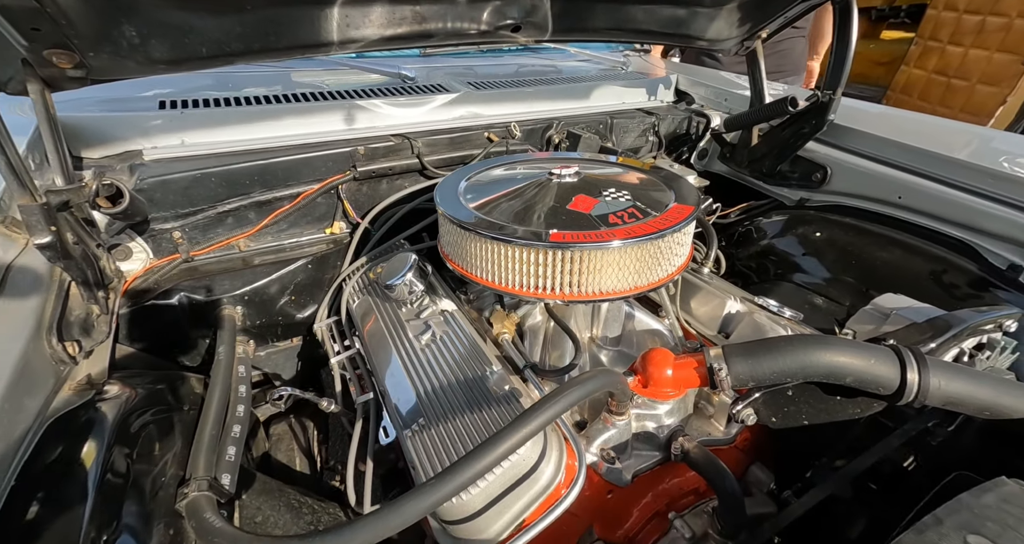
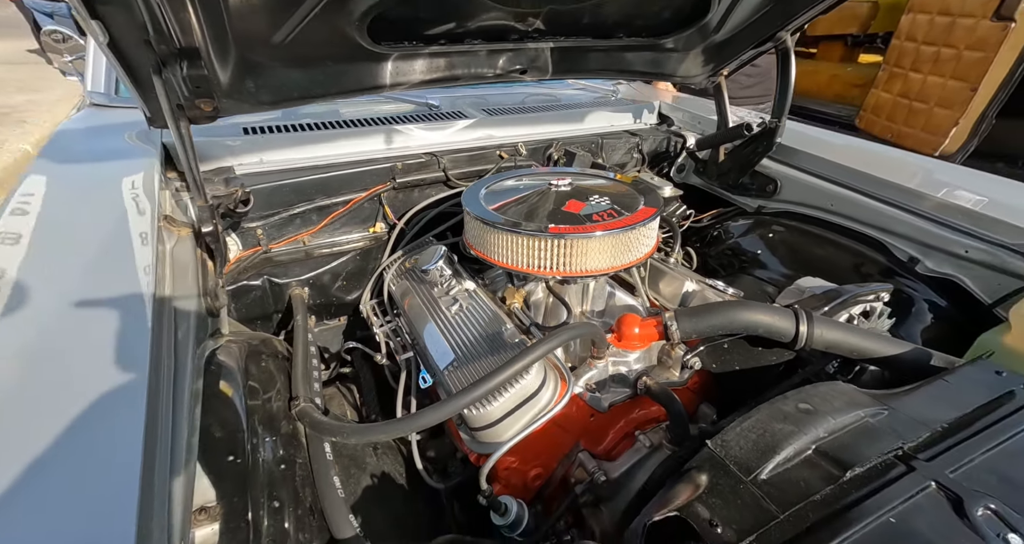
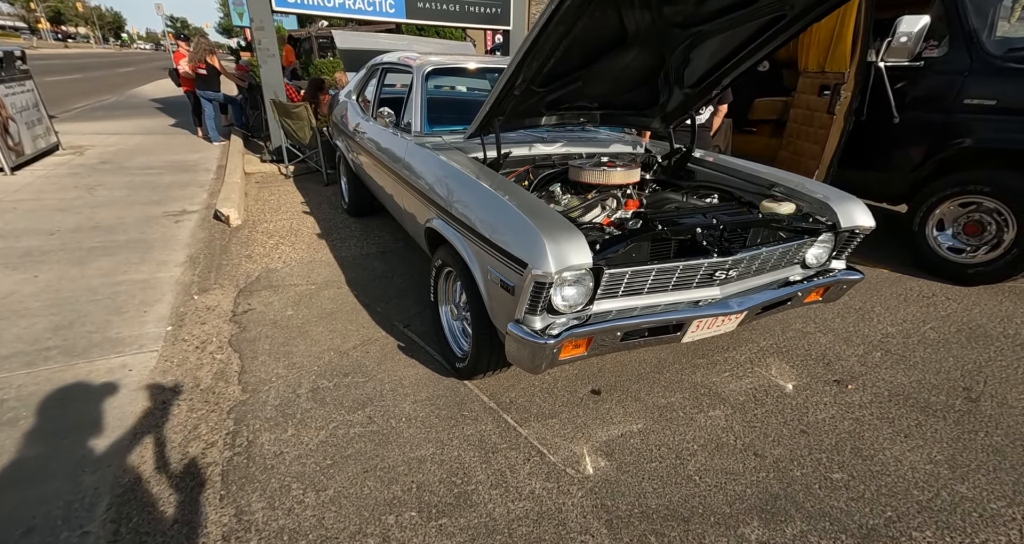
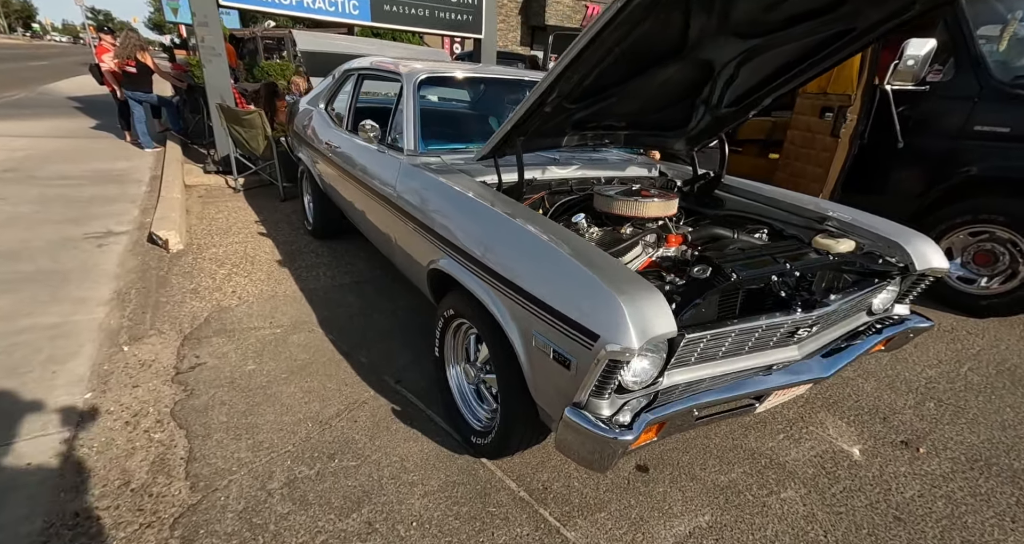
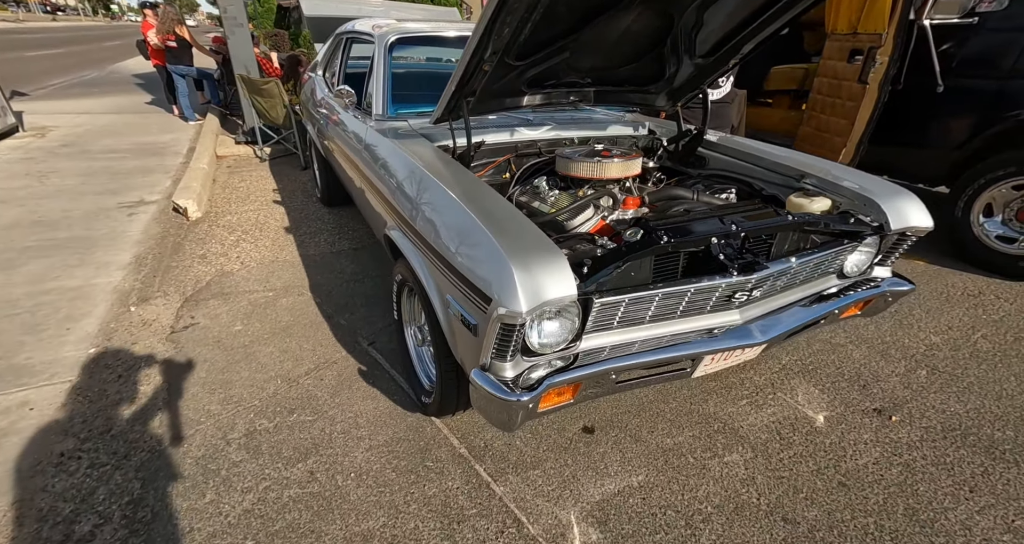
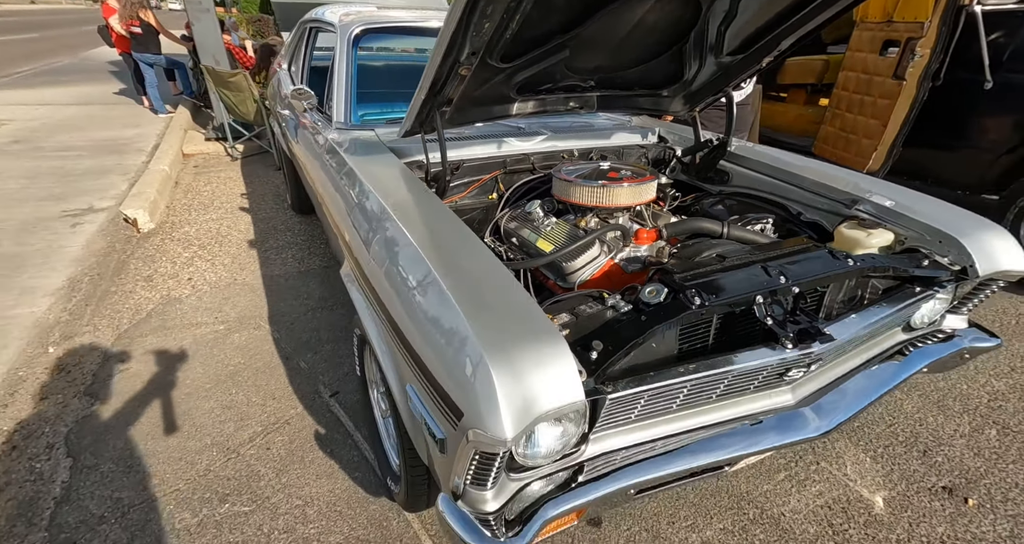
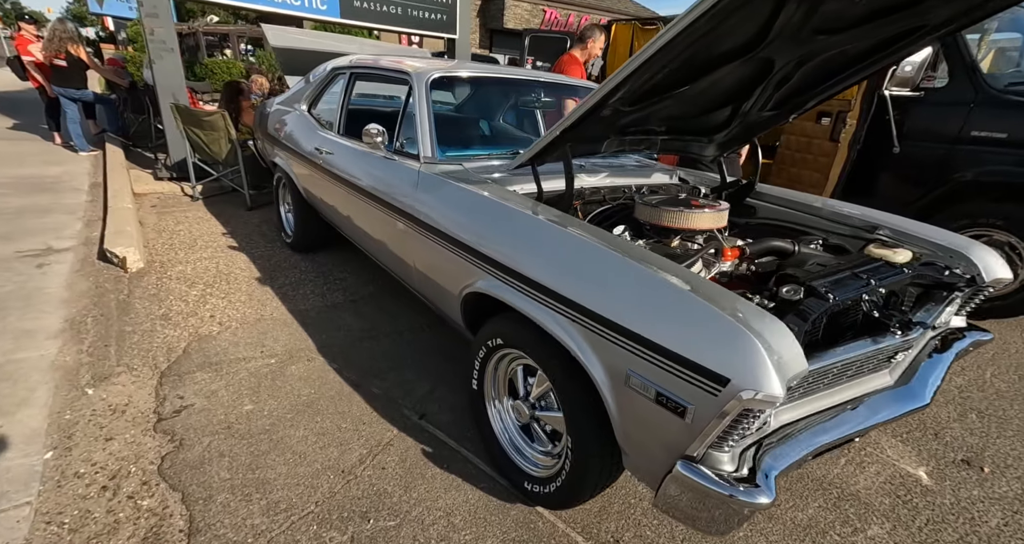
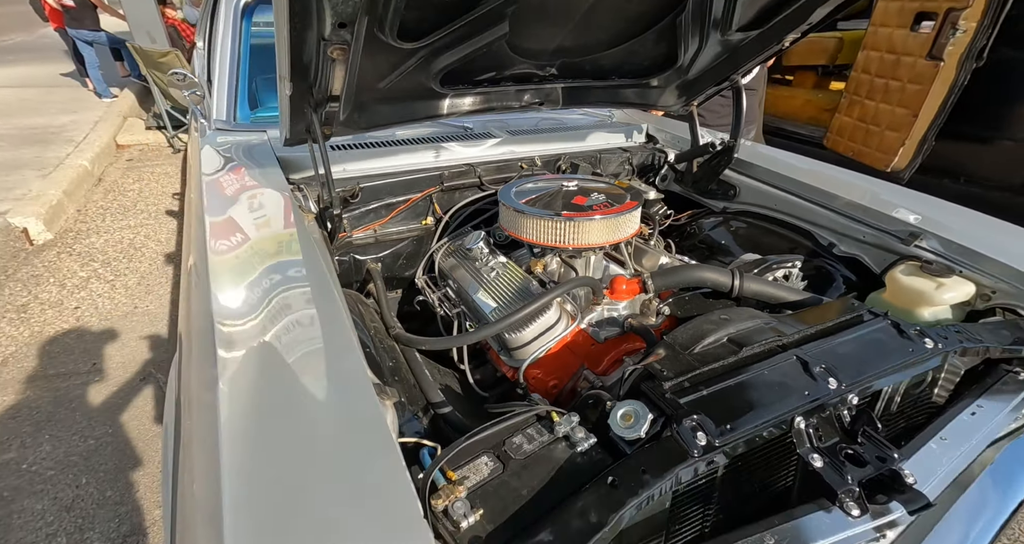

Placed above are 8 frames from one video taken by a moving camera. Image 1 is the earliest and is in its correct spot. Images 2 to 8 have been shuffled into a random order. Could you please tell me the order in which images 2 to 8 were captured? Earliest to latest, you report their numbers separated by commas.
2, 8, 6, 5, 3, 4, 7
